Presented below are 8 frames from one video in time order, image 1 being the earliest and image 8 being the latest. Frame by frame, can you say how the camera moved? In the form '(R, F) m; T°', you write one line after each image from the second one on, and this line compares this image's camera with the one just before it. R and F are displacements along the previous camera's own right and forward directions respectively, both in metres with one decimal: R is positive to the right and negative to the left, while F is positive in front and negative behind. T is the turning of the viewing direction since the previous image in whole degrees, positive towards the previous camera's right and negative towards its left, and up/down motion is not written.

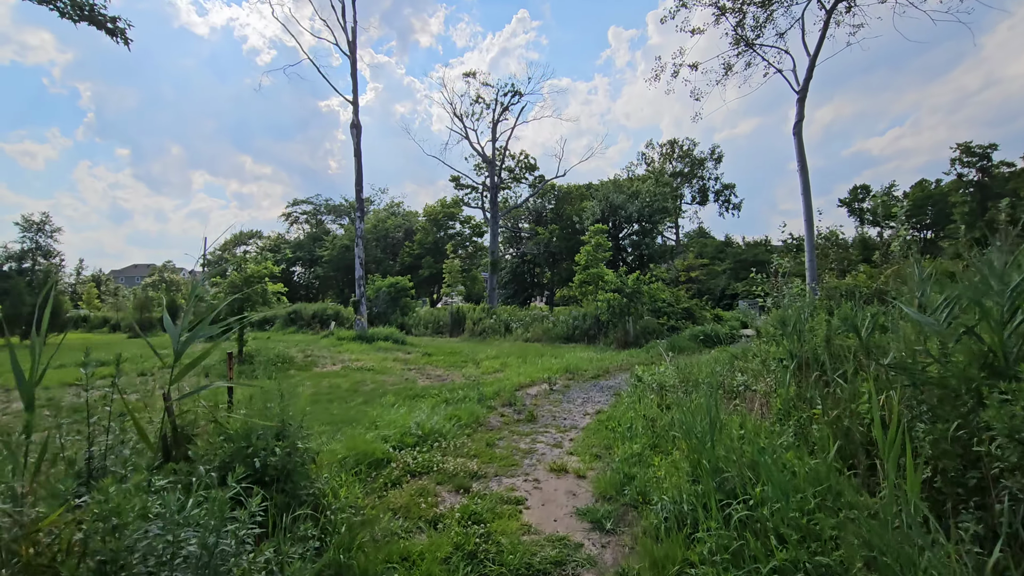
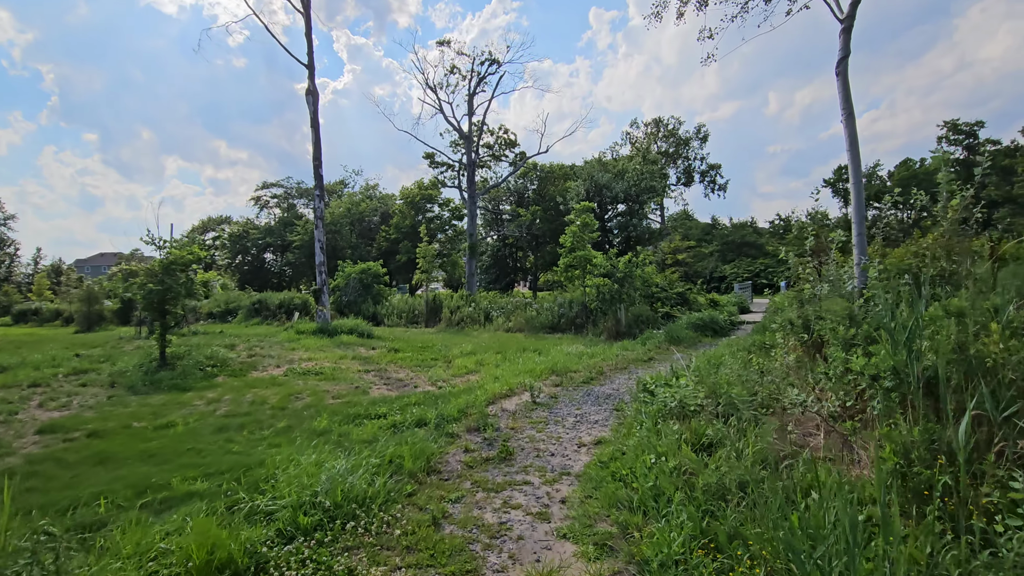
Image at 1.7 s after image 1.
(+0.1, +1.5) m; +2°
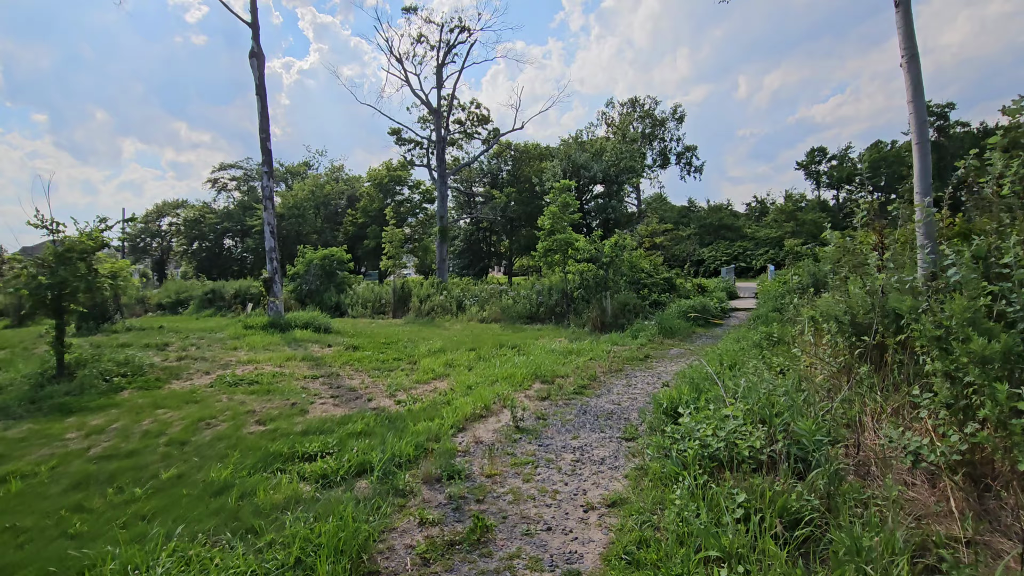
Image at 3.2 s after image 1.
(0.0, +1.2) m; +3°
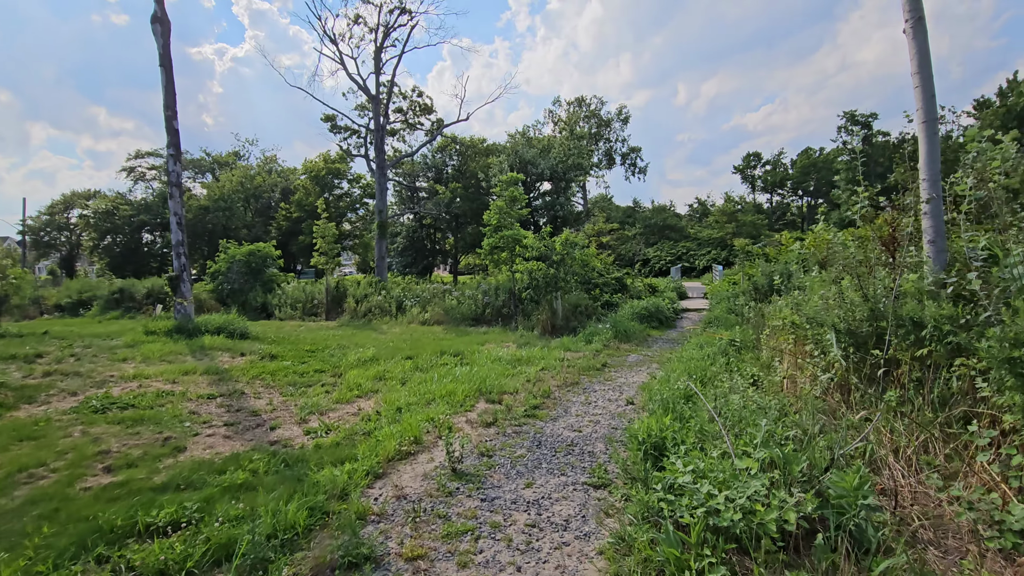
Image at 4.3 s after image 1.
(+0.1, +0.9) m; +6°
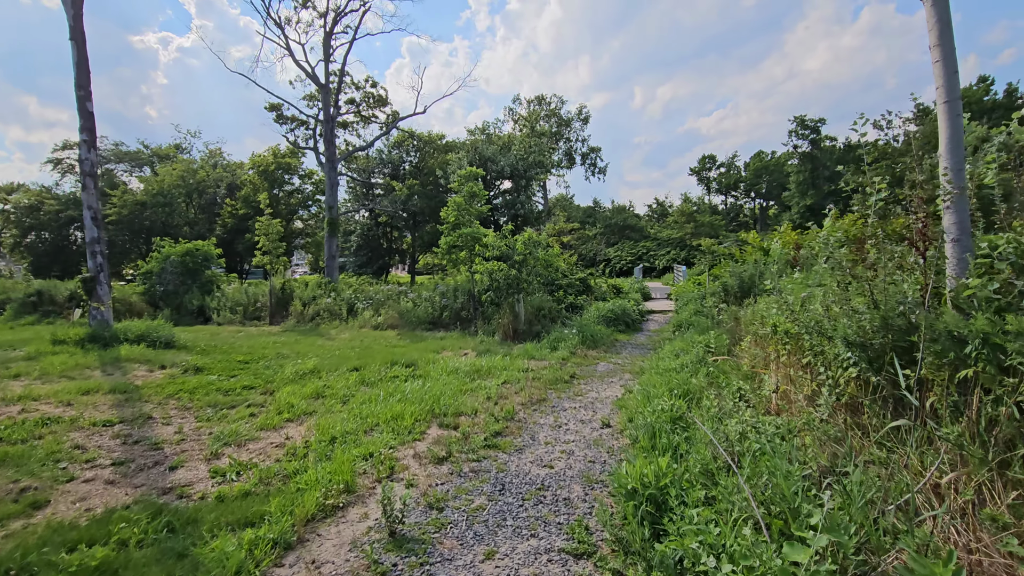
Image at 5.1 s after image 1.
(0.0, +0.7) m; +4°
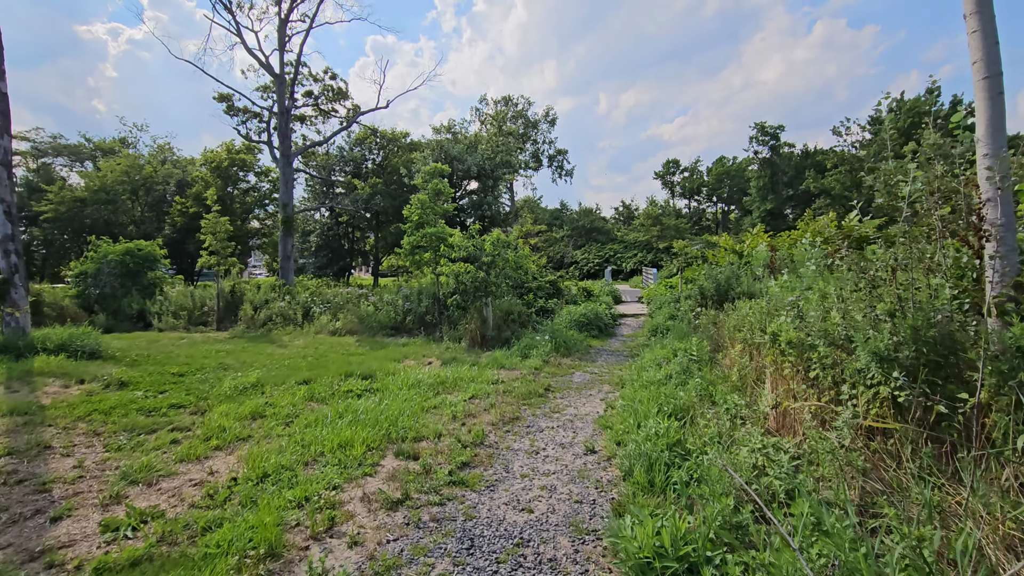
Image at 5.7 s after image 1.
(0.0, +0.6) m; +4°
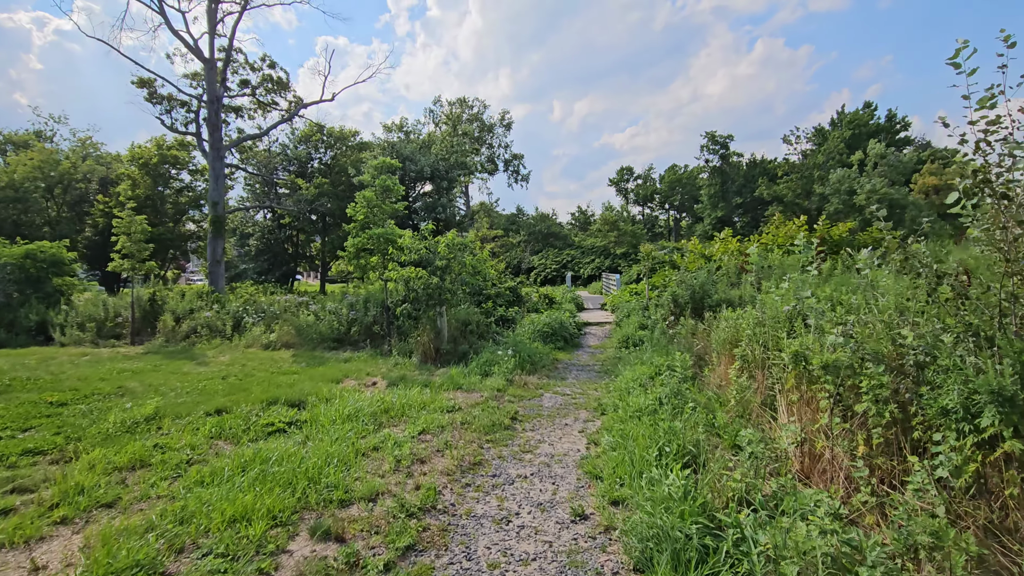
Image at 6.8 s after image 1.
(0.0, +0.9) m; +5°
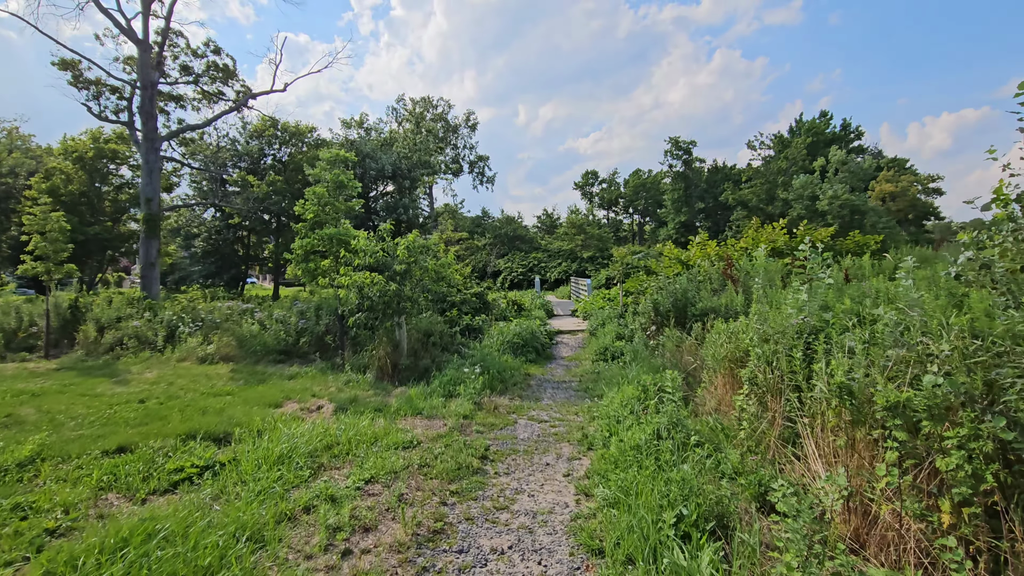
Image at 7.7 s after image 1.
(0.0, +0.8) m; +4°
